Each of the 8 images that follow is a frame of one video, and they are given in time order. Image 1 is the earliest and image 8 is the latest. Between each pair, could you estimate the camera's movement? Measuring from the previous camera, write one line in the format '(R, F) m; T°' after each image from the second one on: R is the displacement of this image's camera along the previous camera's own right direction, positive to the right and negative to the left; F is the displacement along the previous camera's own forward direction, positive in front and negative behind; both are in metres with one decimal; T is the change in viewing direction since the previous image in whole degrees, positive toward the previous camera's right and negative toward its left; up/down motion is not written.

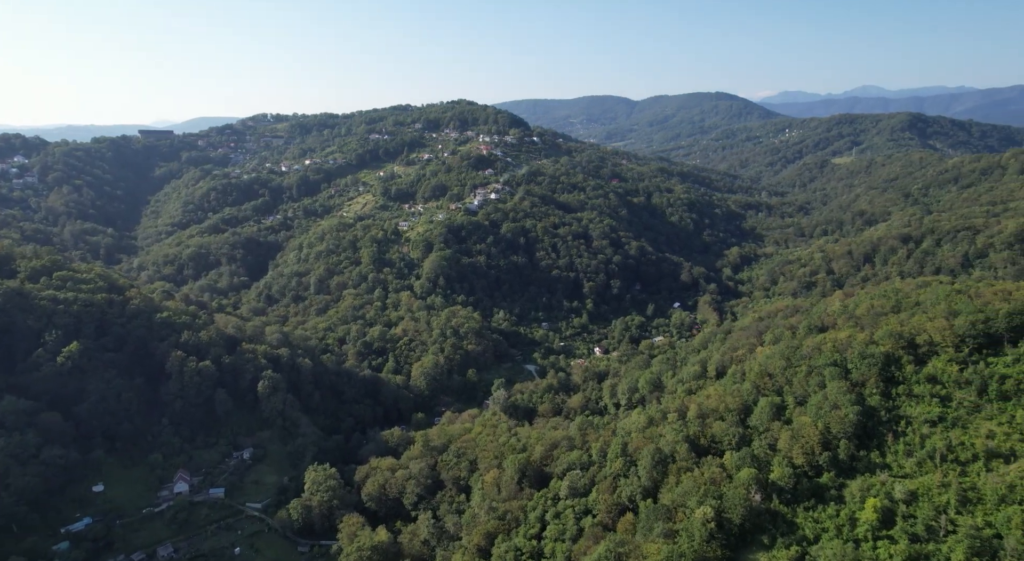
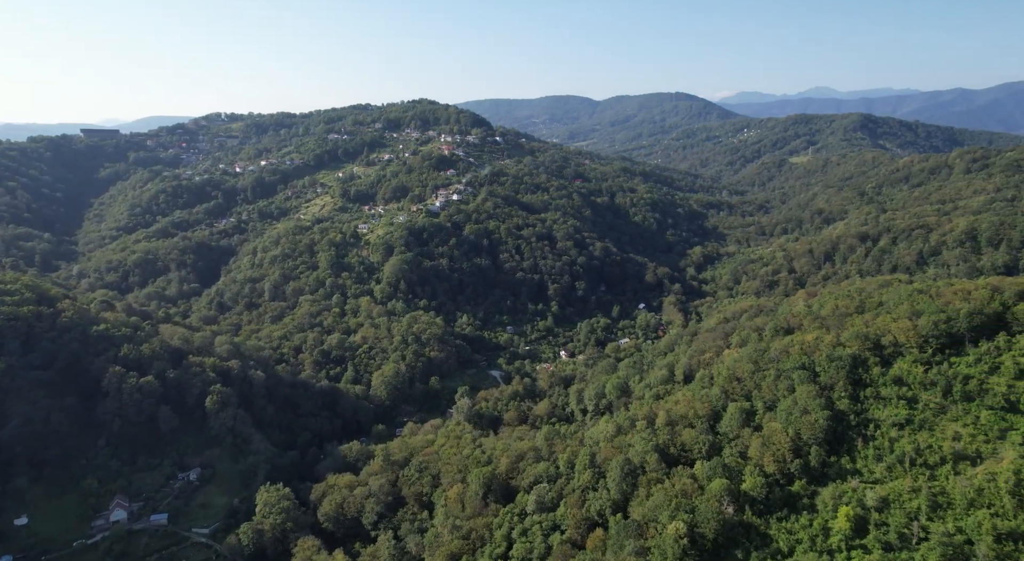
(+0.1, +1.2) m; +3°
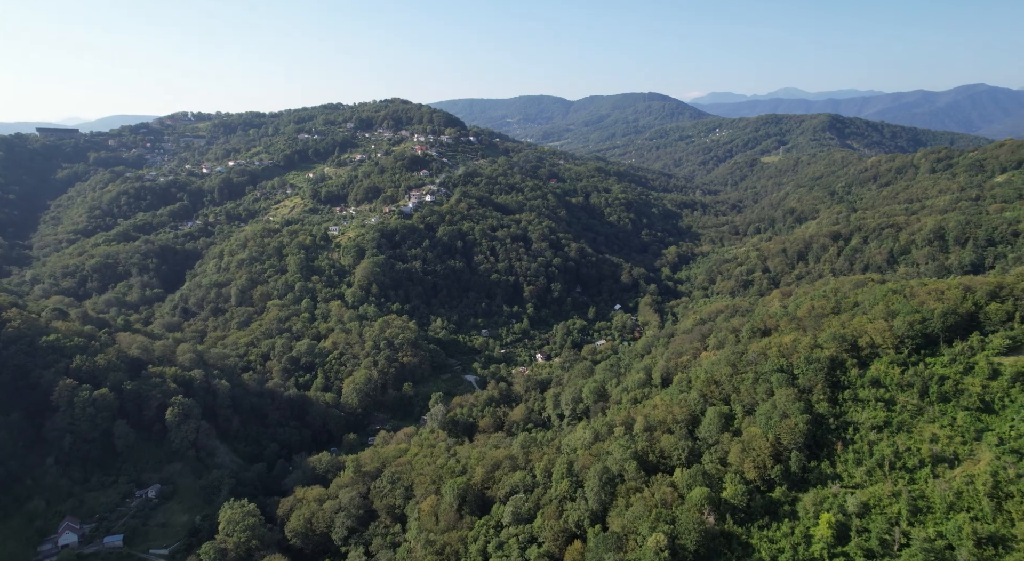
(+0.1, +0.9) m; +2°
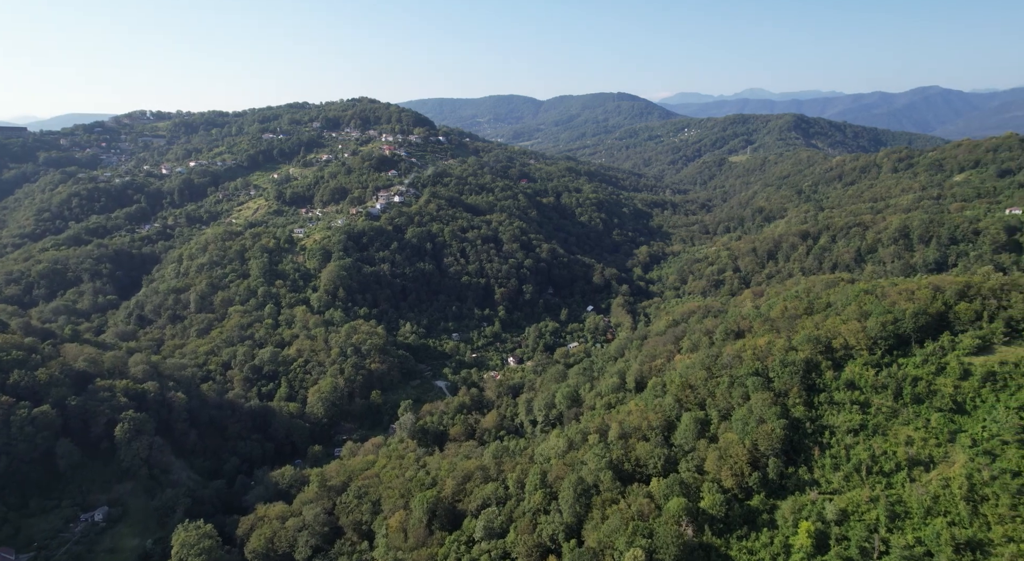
(+0.1, +1.0) m; +2°
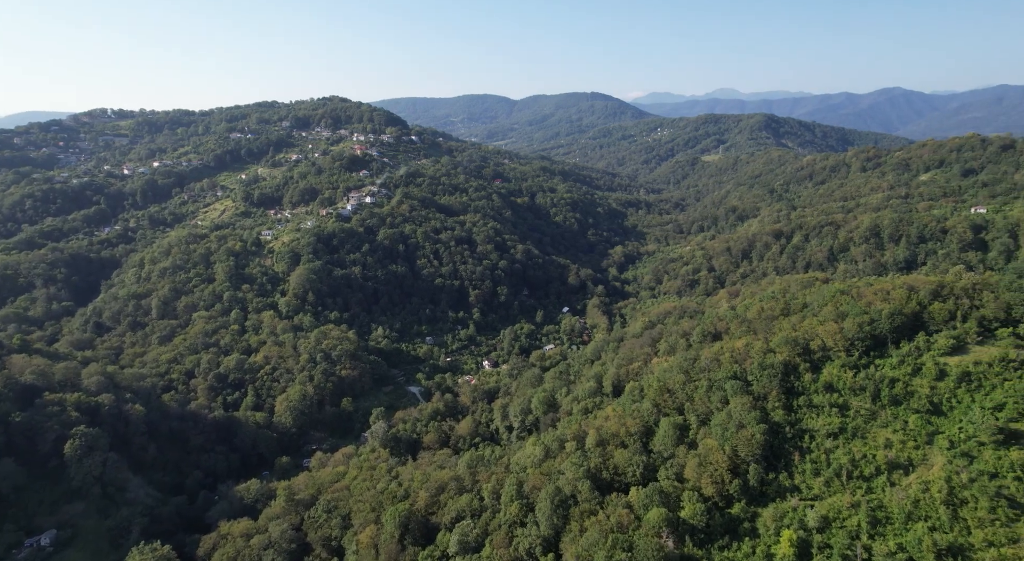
(+0.1, +0.9) m; +2°
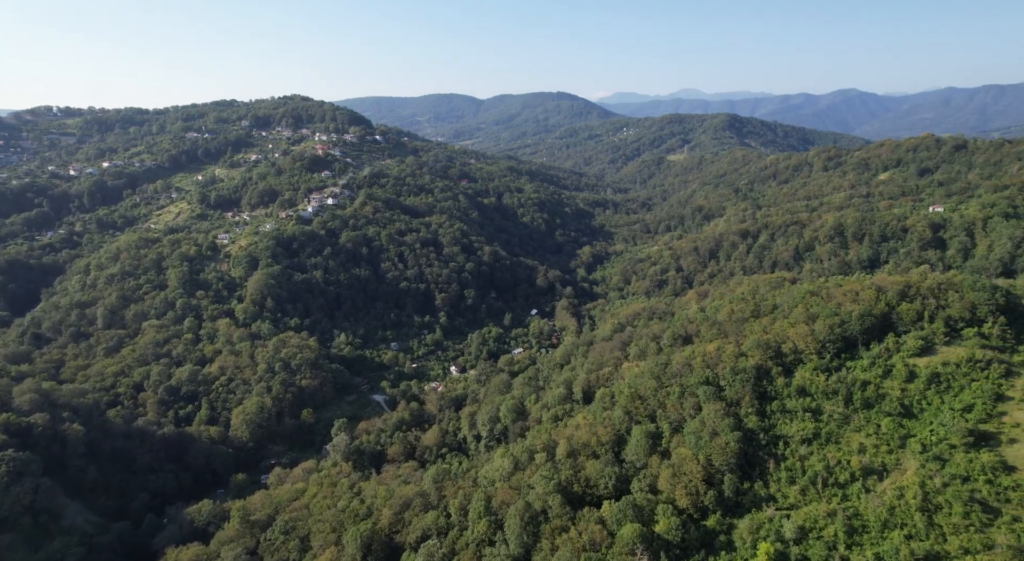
(+0.1, +1.1) m; +3°
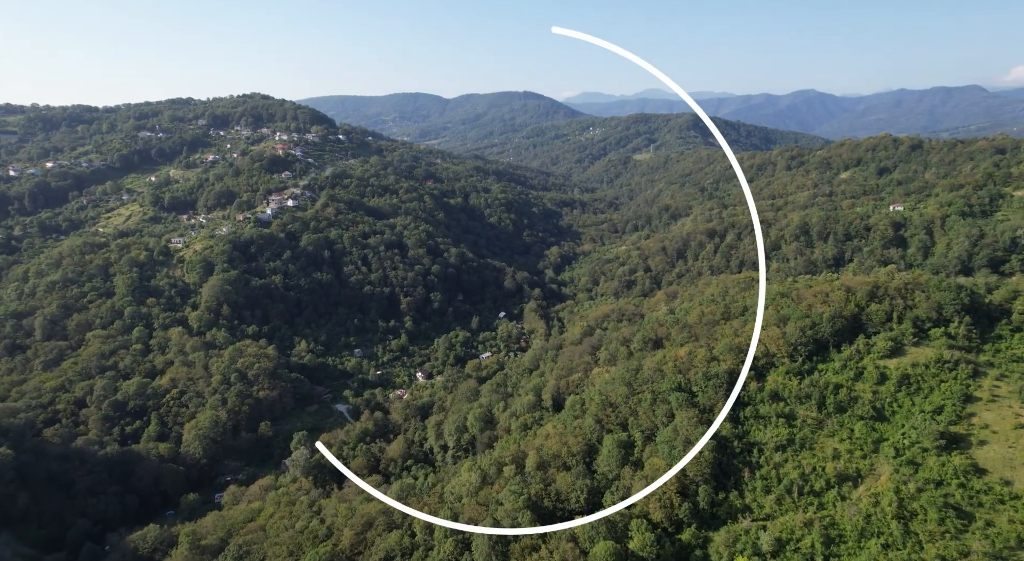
(+0.1, +1.1) m; +3°
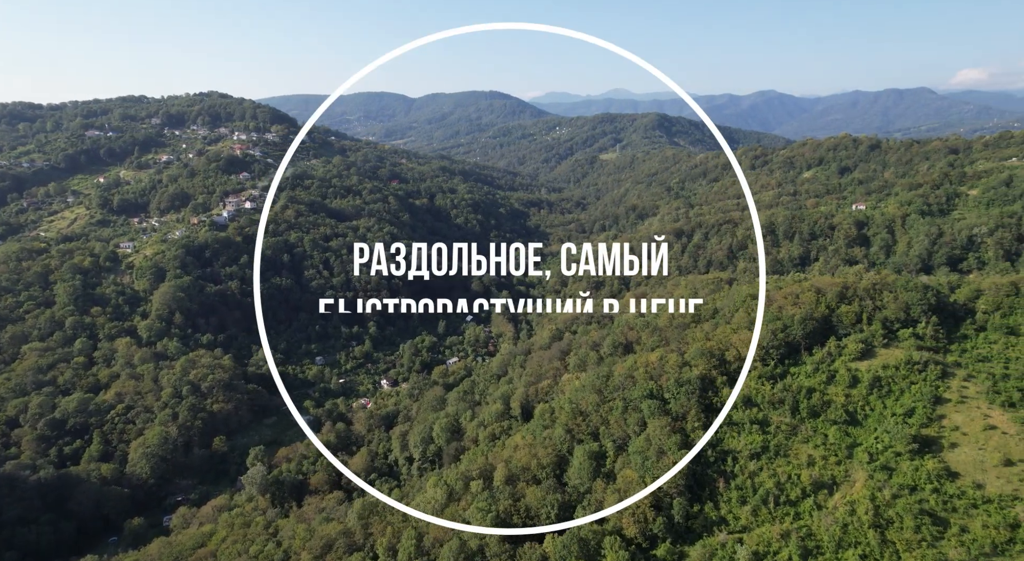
(+0.1, +1.2) m; +3°
